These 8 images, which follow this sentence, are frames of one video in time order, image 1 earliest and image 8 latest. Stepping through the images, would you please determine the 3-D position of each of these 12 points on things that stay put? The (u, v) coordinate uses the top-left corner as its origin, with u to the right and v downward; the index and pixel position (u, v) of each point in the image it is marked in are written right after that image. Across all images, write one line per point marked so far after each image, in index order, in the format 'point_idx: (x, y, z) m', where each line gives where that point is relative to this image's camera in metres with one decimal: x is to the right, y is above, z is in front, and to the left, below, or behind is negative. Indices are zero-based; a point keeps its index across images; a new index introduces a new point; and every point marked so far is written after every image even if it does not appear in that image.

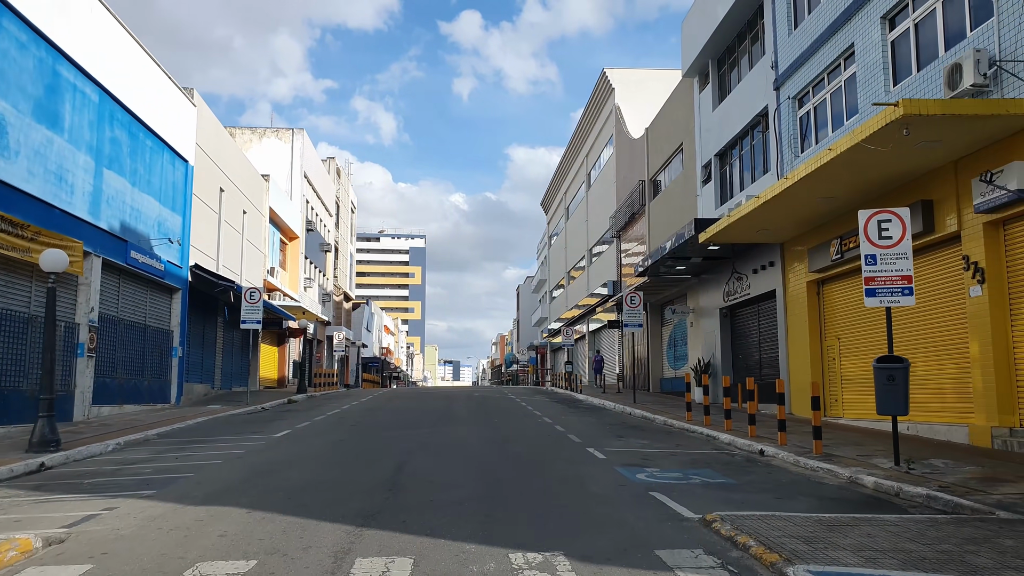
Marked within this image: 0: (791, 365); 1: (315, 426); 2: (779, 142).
0: (+6.5, -1.8, +18.1) m
1: (-4.1, -2.9, +16.2) m
2: (+6.5, +3.6, +19.0) m
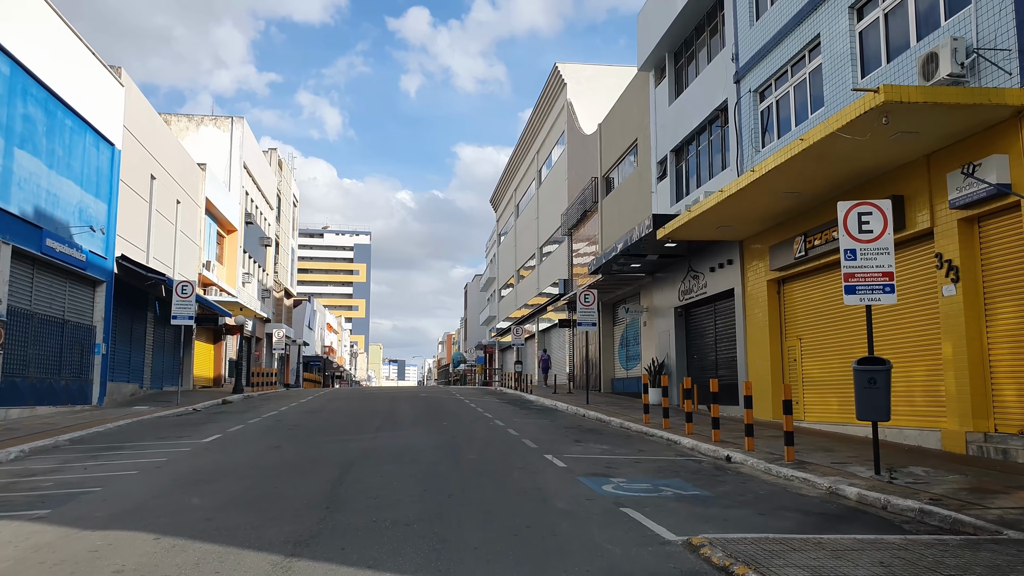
0: (+5.4, -1.8, +17.6) m
1: (-5.1, -2.7, +15.0) m
2: (+5.4, +3.6, +18.5) m
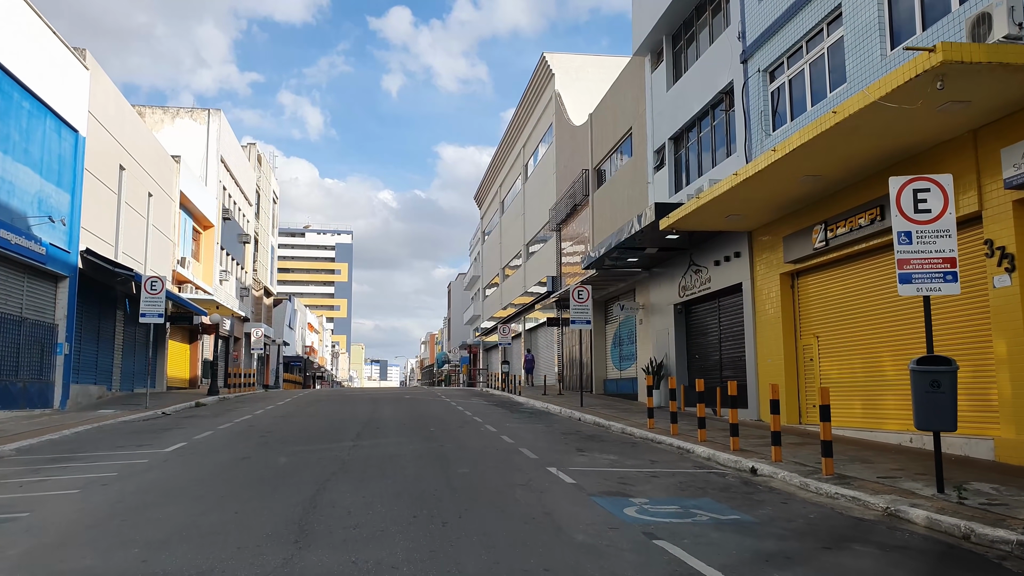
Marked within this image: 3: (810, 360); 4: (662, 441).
0: (+5.2, -1.7, +16.4) m
1: (-5.2, -2.6, +13.6) m
2: (+5.2, +3.7, +17.3) m
3: (+5.9, -1.4, +15.2) m
4: (+2.6, -2.6, +13.1) m
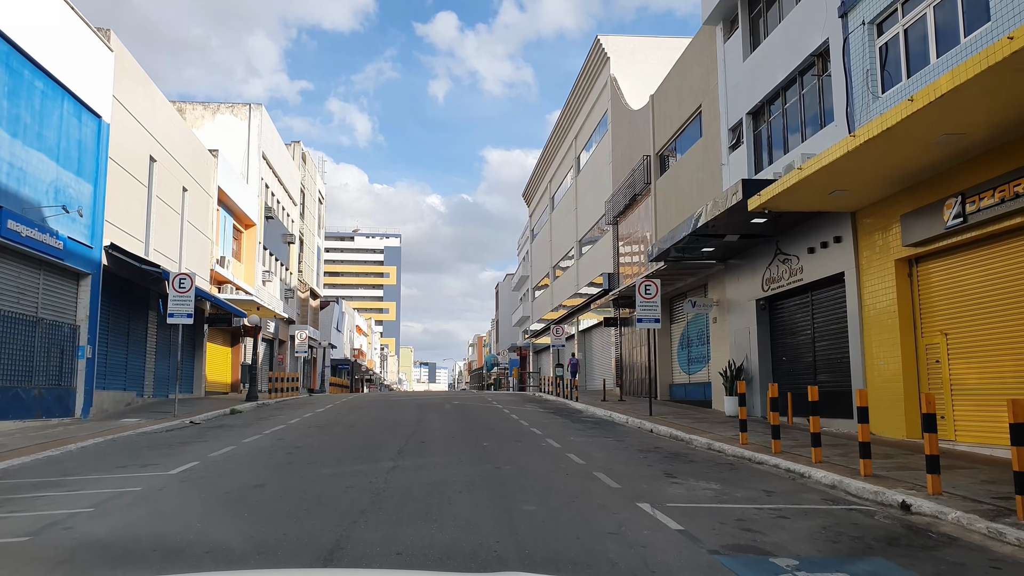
0: (+6.4, -1.5, +13.9) m
1: (-4.2, -2.5, +11.7) m
2: (+6.4, +3.9, +14.8) m
3: (+6.9, -1.2, +12.7) m
4: (+3.5, -2.4, +10.8) m
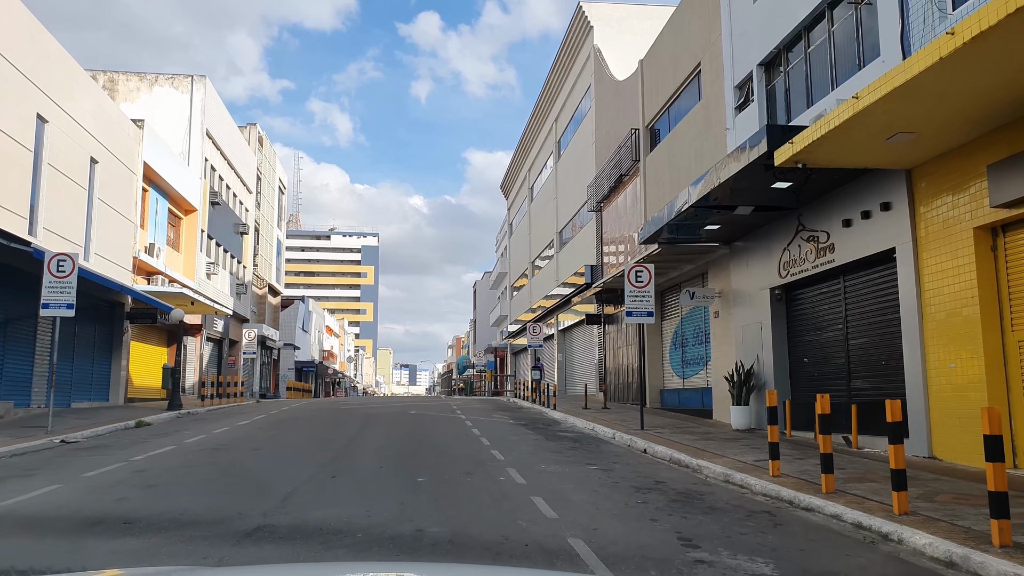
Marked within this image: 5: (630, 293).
0: (+5.7, -1.2, +10.5) m
1: (-4.8, -2.2, +8.1) m
2: (+5.7, +4.2, +11.4) m
3: (+6.3, -0.9, +9.4) m
4: (+2.9, -2.1, +7.4) m
5: (+2.6, -0.1, +16.9) m
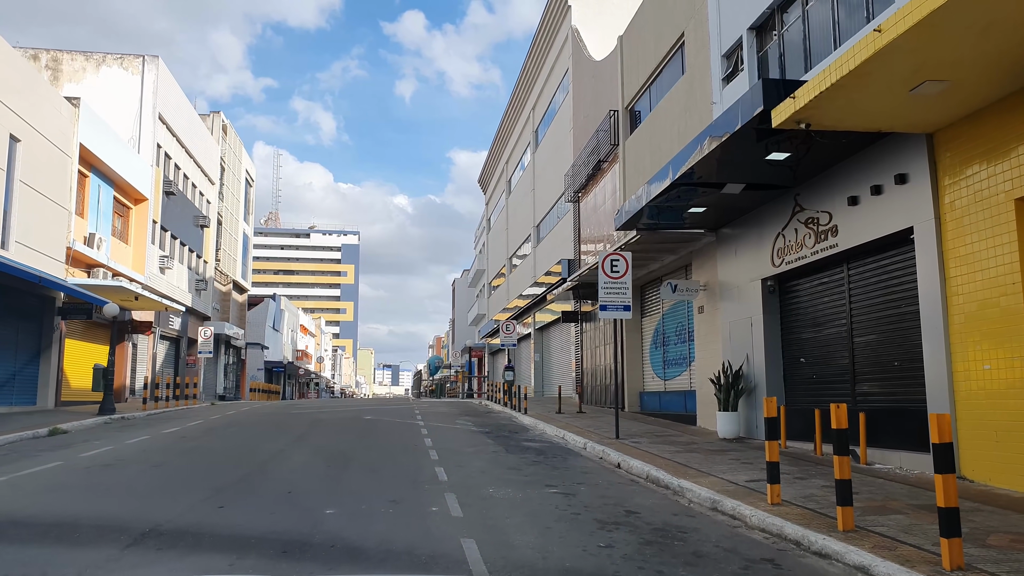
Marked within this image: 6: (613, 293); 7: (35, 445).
0: (+5.1, -1.0, +8.8) m
1: (-5.4, -2.0, +6.1) m
2: (+5.1, +4.3, +9.7) m
3: (+5.7, -0.8, +7.6) m
4: (+2.4, -1.9, +5.6) m
5: (+1.8, +0.1, +15.1) m
6: (+2.0, -0.1, +15.1) m
7: (-8.3, -2.8, +13.7) m
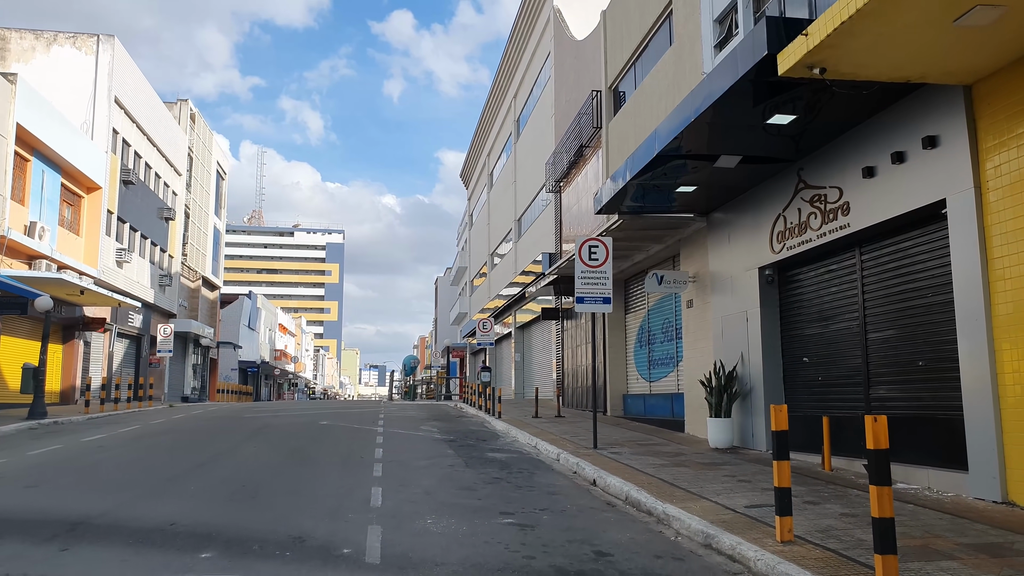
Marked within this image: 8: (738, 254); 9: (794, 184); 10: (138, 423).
0: (+4.6, -0.9, +7.2) m
1: (-5.8, -1.8, +4.4) m
2: (+4.6, +4.5, +8.1) m
3: (+5.2, -0.6, +6.0) m
4: (+1.9, -1.8, +3.9) m
5: (+1.2, +0.2, +13.4) m
6: (+1.4, +0.1, +13.5) m
7: (-8.9, -2.6, +11.8) m
8: (+3.7, +0.6, +12.8) m
9: (+4.0, +1.5, +11.1) m
10: (-9.2, -3.4, +19.1) m
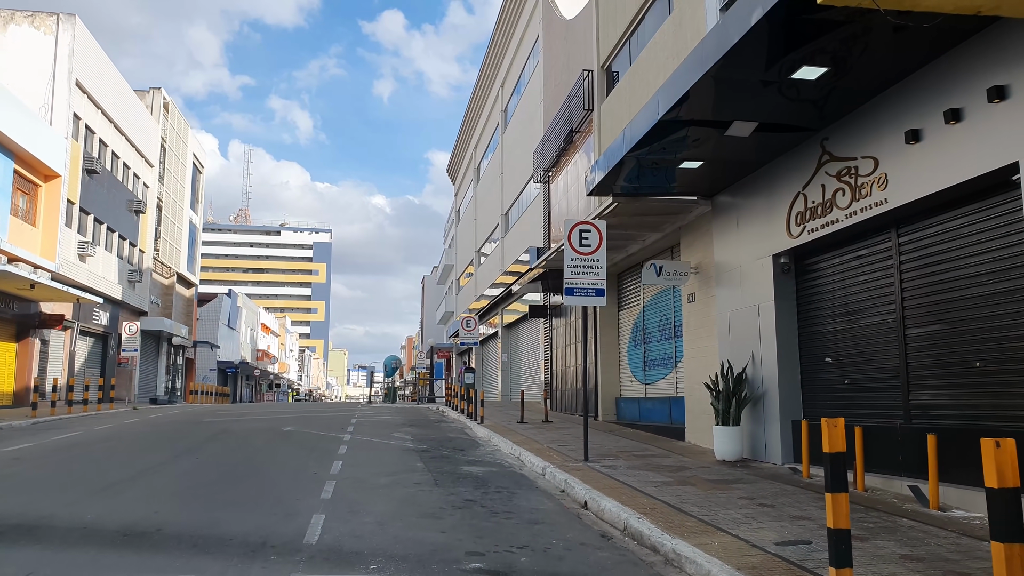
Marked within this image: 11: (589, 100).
0: (+4.4, -0.7, +5.7) m
1: (-6.0, -1.6, +2.8) m
2: (+4.4, +4.6, +6.6) m
3: (+5.0, -0.5, +4.5) m
4: (+1.7, -1.6, +2.4) m
5: (+0.9, +0.4, +11.9) m
6: (+1.1, +0.2, +11.9) m
7: (-9.2, -2.4, +10.2) m
8: (+3.4, +0.7, +11.3) m
9: (+3.7, +1.6, +9.6) m
10: (-9.6, -3.2, +17.4) m
11: (+2.0, +4.8, +19.8) m
